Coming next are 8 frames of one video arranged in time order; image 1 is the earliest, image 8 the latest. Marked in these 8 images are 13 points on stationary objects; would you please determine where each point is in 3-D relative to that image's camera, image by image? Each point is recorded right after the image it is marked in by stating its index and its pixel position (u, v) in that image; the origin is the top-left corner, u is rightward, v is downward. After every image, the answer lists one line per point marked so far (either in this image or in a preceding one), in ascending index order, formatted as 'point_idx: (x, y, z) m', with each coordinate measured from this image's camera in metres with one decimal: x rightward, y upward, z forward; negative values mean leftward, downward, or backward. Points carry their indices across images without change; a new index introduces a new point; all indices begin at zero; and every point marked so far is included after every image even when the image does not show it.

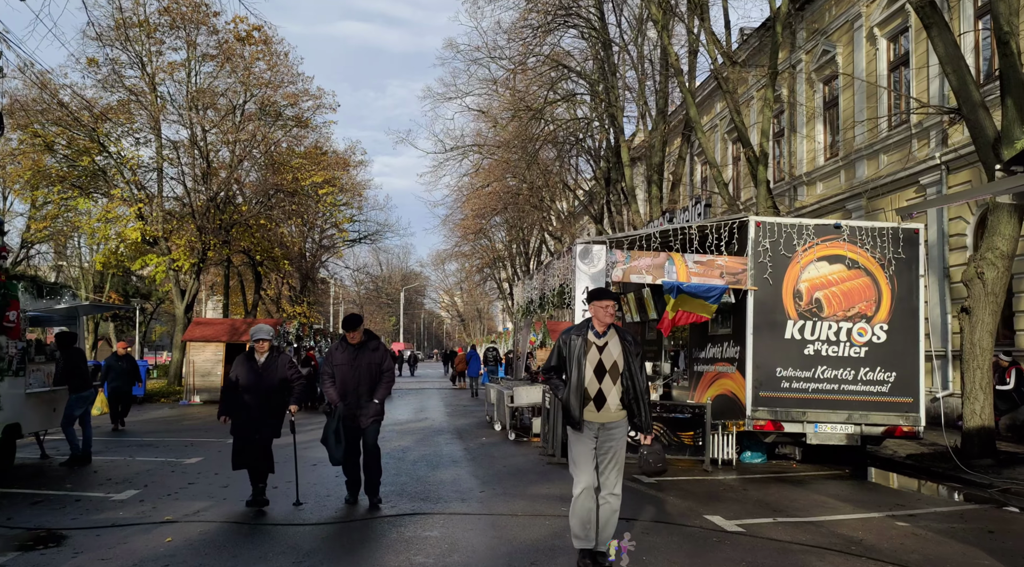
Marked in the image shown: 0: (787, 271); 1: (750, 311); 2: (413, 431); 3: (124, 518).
0: (+3.6, +0.1, +11.4) m
1: (+3.1, -0.4, +11.4) m
2: (-1.8, -2.7, +15.7) m
3: (-3.4, -2.1, +7.7) m
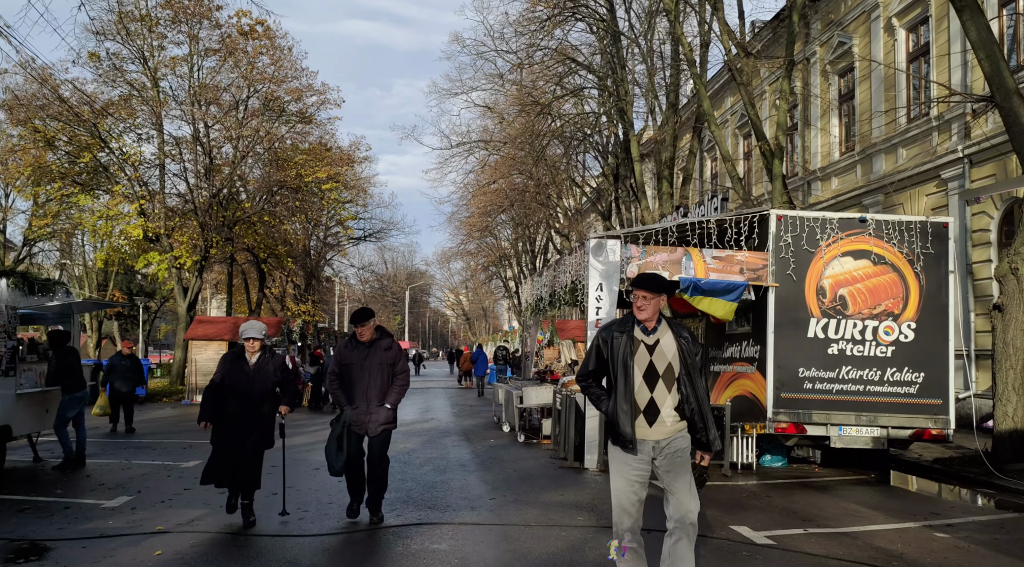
0: (+3.7, +0.2, +10.9) m
1: (+3.2, -0.3, +10.9) m
2: (-1.6, -2.6, +15.3) m
3: (-3.3, -2.0, +7.3) m
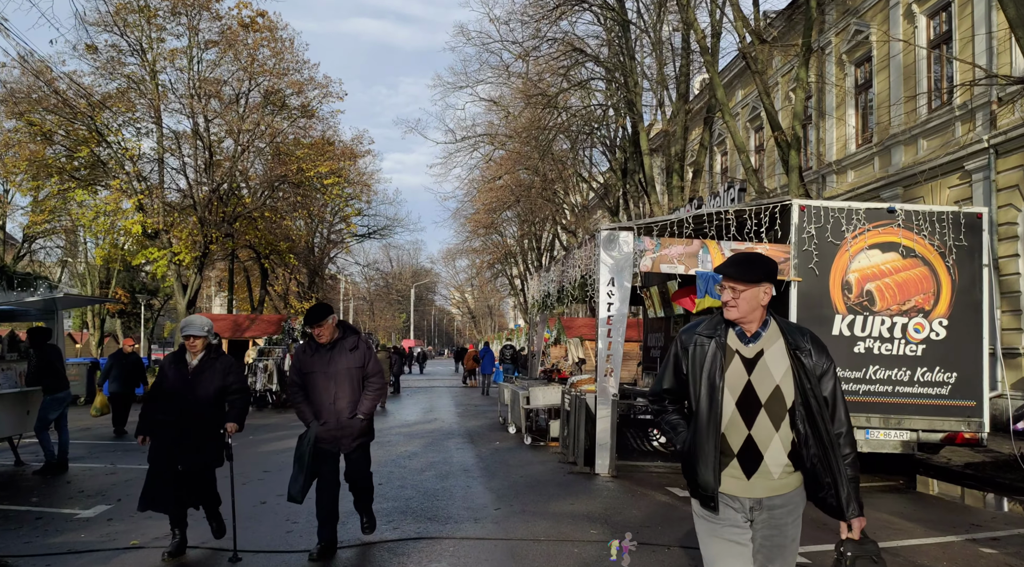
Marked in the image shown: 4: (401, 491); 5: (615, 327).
0: (+3.8, +0.3, +10.3) m
1: (+3.3, -0.2, +10.3) m
2: (-1.5, -2.5, +14.7) m
3: (-3.3, -2.0, +6.7) m
4: (-1.1, -2.1, +8.7) m
5: (+1.2, -0.5, +10.4) m
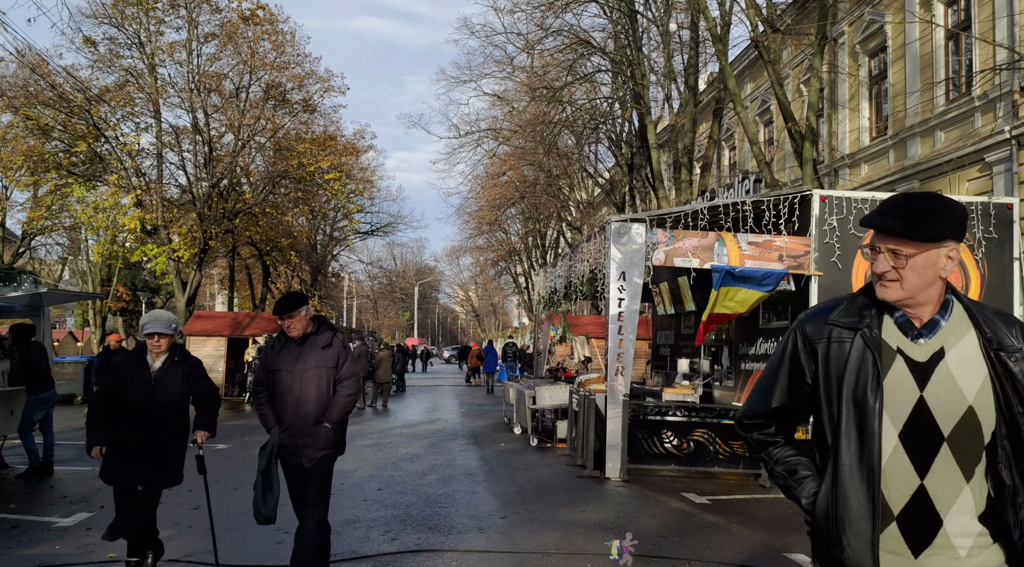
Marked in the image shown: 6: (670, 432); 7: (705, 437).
0: (+3.9, +0.3, +9.8) m
1: (+3.4, -0.2, +9.8) m
2: (-1.4, -2.5, +14.2) m
3: (-3.2, -1.9, +6.2) m
4: (-1.0, -2.0, +8.2) m
5: (+1.3, -0.5, +9.9) m
6: (+1.8, -1.7, +9.9) m
7: (+2.2, -1.7, +9.9) m
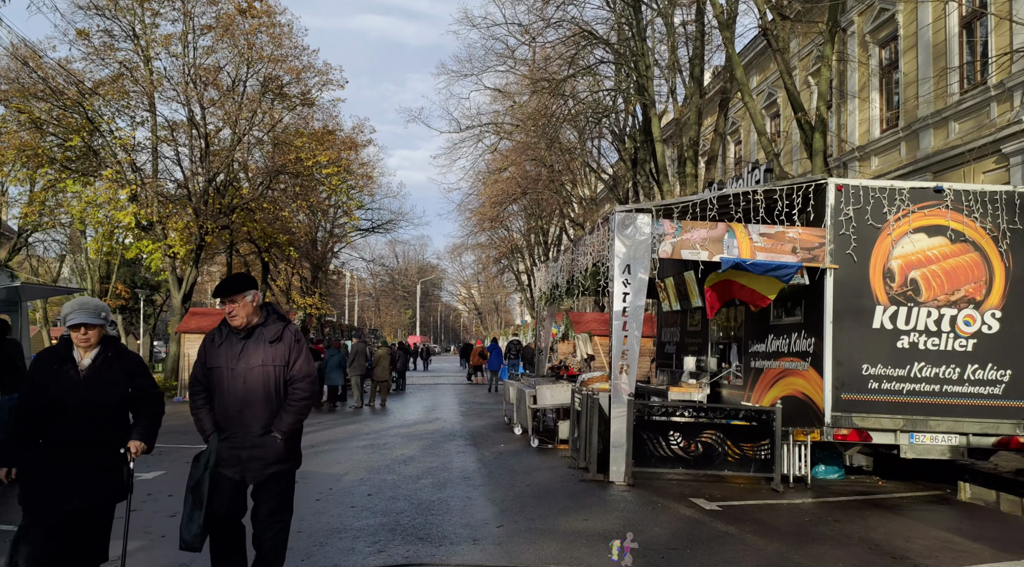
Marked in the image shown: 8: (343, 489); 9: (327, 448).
0: (+3.9, +0.4, +9.3) m
1: (+3.3, -0.1, +9.3) m
2: (-1.4, -2.4, +13.7) m
3: (-3.2, -1.9, +5.7) m
4: (-1.1, -1.9, +7.7) m
5: (+1.3, -0.4, +9.4) m
6: (+1.8, -1.6, +9.4) m
7: (+2.2, -1.6, +9.4) m
8: (-1.6, -2.0, +8.5) m
9: (-2.5, -2.2, +11.7) m
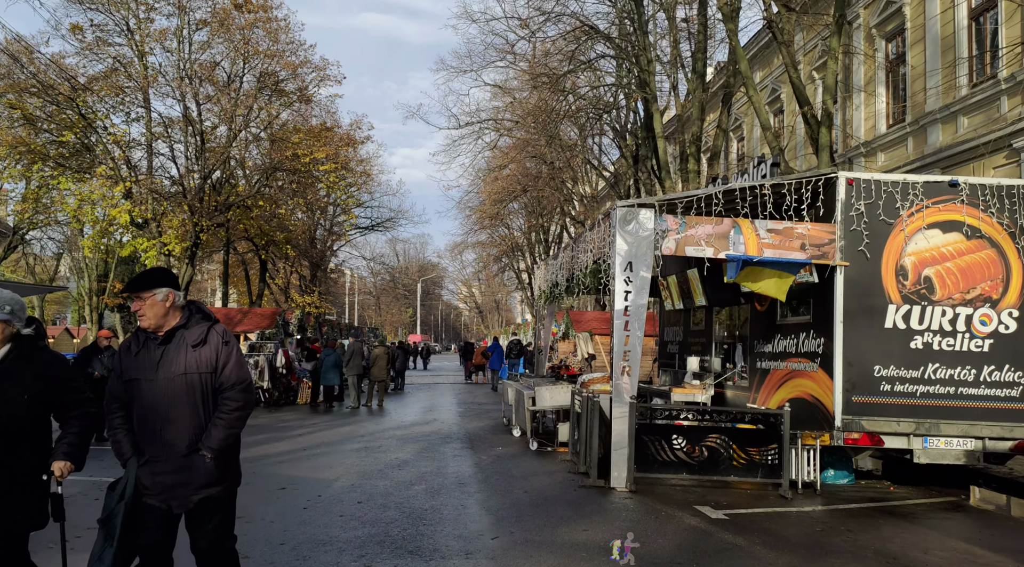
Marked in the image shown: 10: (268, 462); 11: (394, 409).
0: (+3.8, +0.4, +8.9) m
1: (+3.3, -0.1, +8.9) m
2: (-1.5, -2.4, +13.4) m
3: (-3.3, -1.8, +5.4) m
4: (-1.1, -1.9, +7.4) m
5: (+1.3, -0.4, +9.1) m
6: (+1.7, -1.6, +9.0) m
7: (+2.1, -1.6, +9.0) m
8: (-1.7, -2.0, +8.1) m
9: (-2.5, -2.2, +11.3) m
10: (-2.8, -2.1, +10.2) m
11: (-2.7, -2.8, +19.9) m
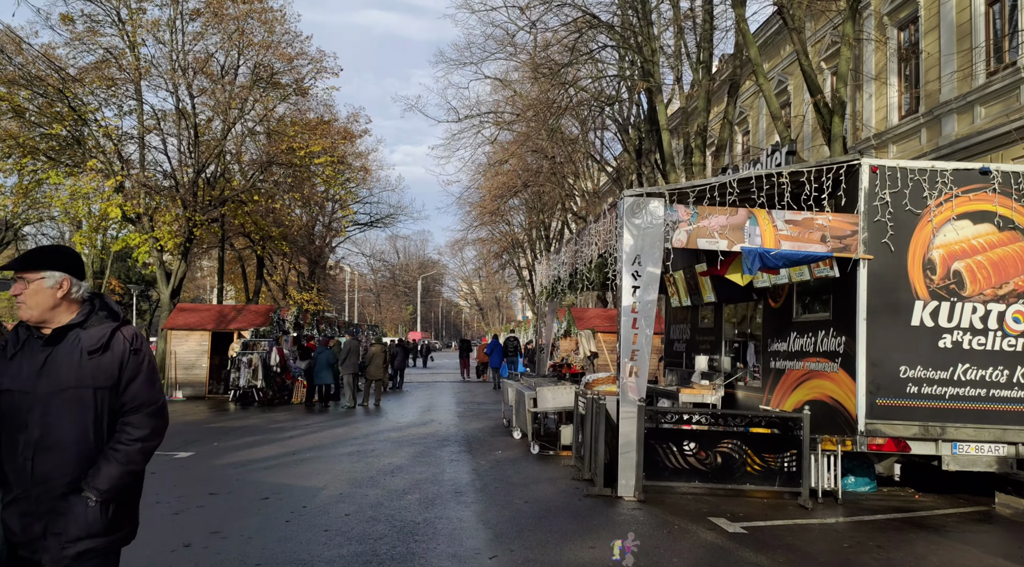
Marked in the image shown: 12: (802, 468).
0: (+3.8, +0.5, +8.3) m
1: (+3.3, 0.0, +8.3) m
2: (-1.5, -2.3, +12.8) m
3: (-3.3, -1.8, +4.8) m
4: (-1.1, -1.9, +6.8) m
5: (+1.3, -0.3, +8.5) m
6: (+1.7, -1.5, +8.4) m
7: (+2.1, -1.6, +8.4) m
8: (-1.7, -1.9, +7.5) m
9: (-2.5, -2.1, +10.8) m
10: (-2.8, -2.0, +9.6) m
11: (-2.7, -2.8, +19.4) m
12: (+2.7, -1.8, +8.3) m
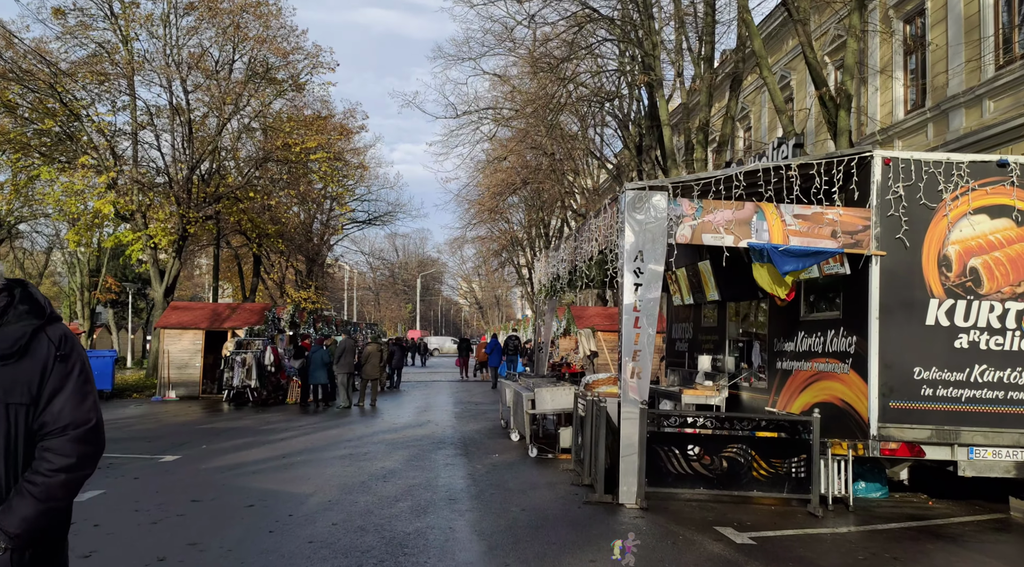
0: (+3.8, +0.5, +8.0) m
1: (+3.3, 0.0, +7.9) m
2: (-1.5, -2.3, +12.4) m
3: (-3.3, -1.8, +4.4) m
4: (-1.1, -1.9, +6.4) m
5: (+1.2, -0.3, +8.1) m
6: (+1.7, -1.5, +8.1) m
7: (+2.1, -1.6, +8.0) m
8: (-1.7, -1.9, +7.2) m
9: (-2.5, -2.1, +10.4) m
10: (-2.9, -2.0, +9.3) m
11: (-2.7, -2.7, +19.0) m
12: (+2.7, -1.7, +7.9) m
